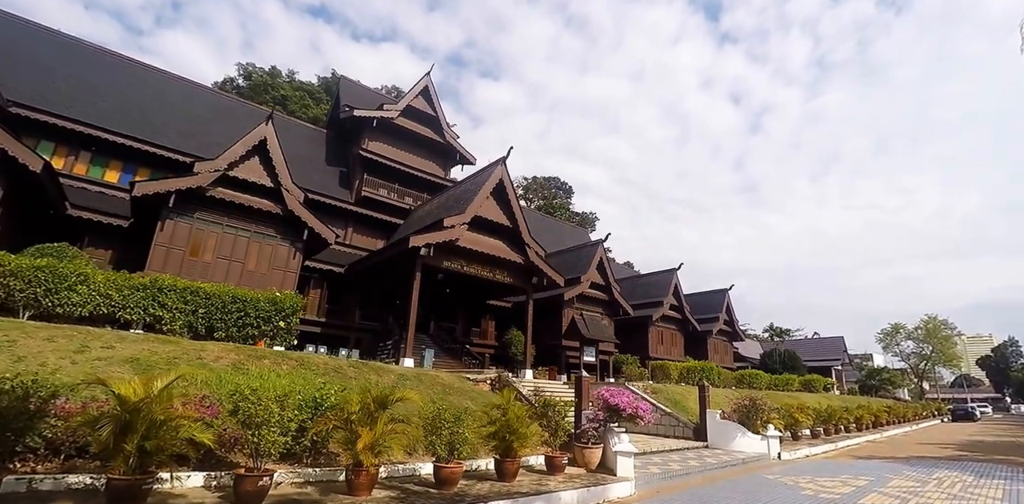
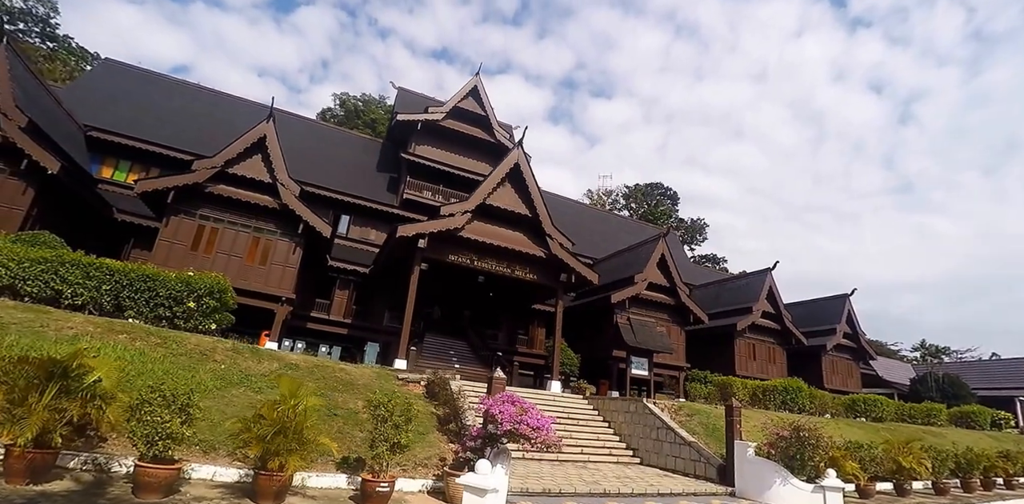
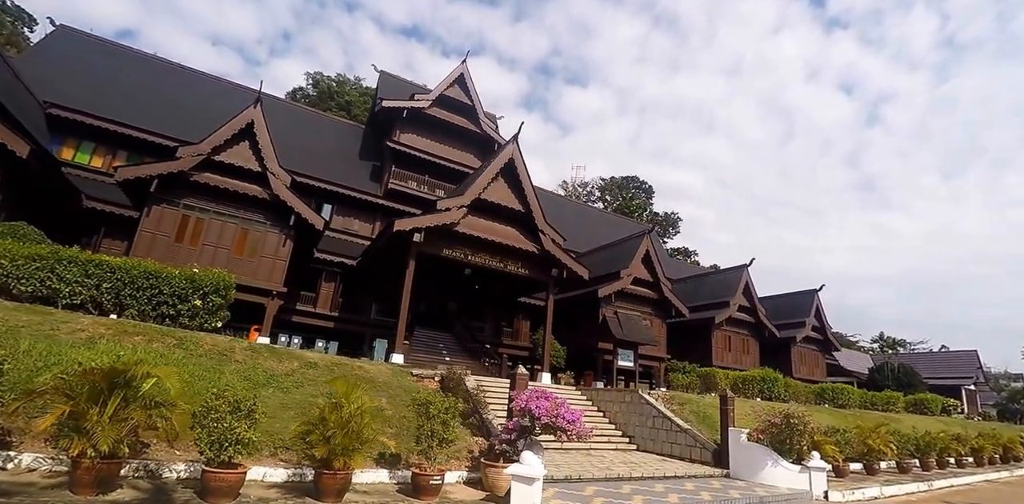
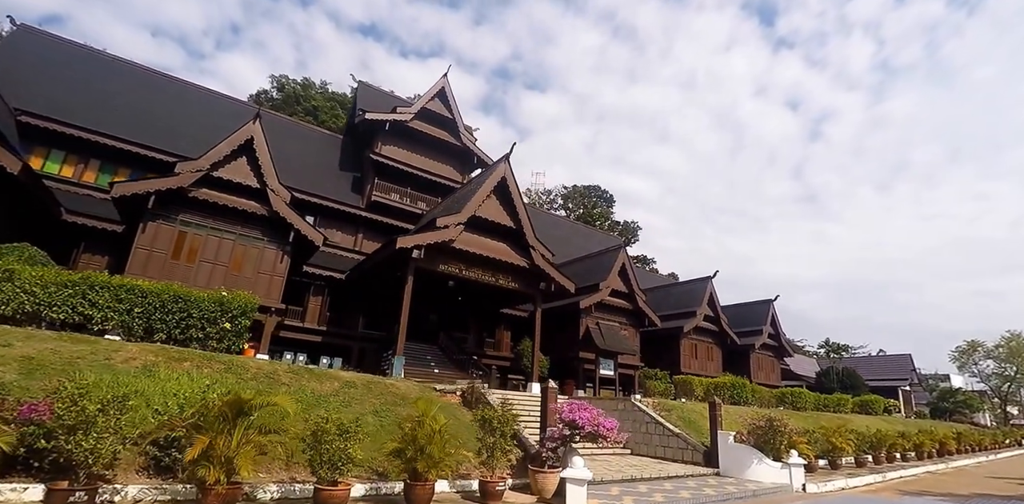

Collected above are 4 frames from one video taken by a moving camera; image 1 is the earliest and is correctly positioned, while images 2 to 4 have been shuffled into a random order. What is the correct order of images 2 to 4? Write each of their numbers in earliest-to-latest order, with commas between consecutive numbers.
4, 3, 2
